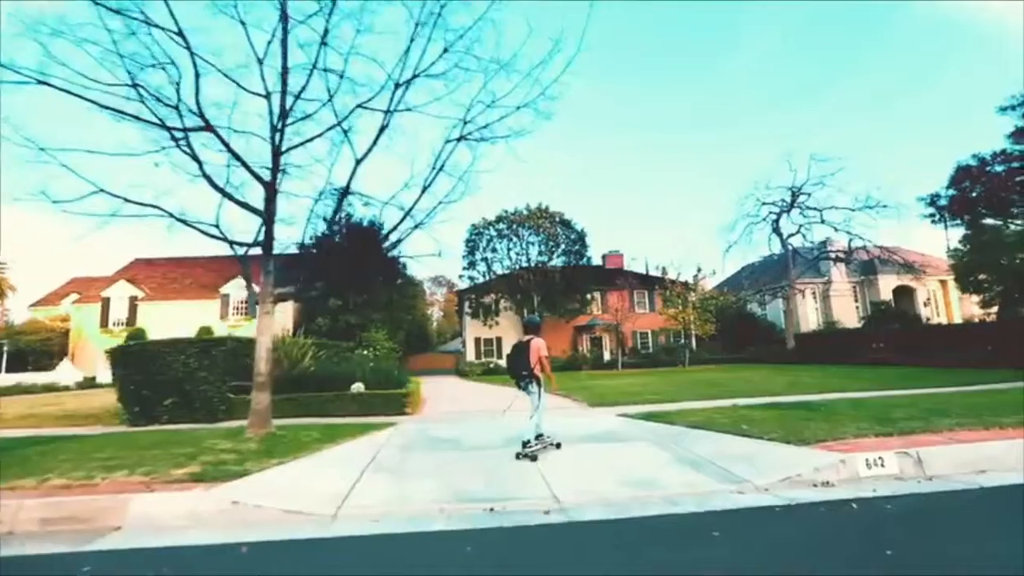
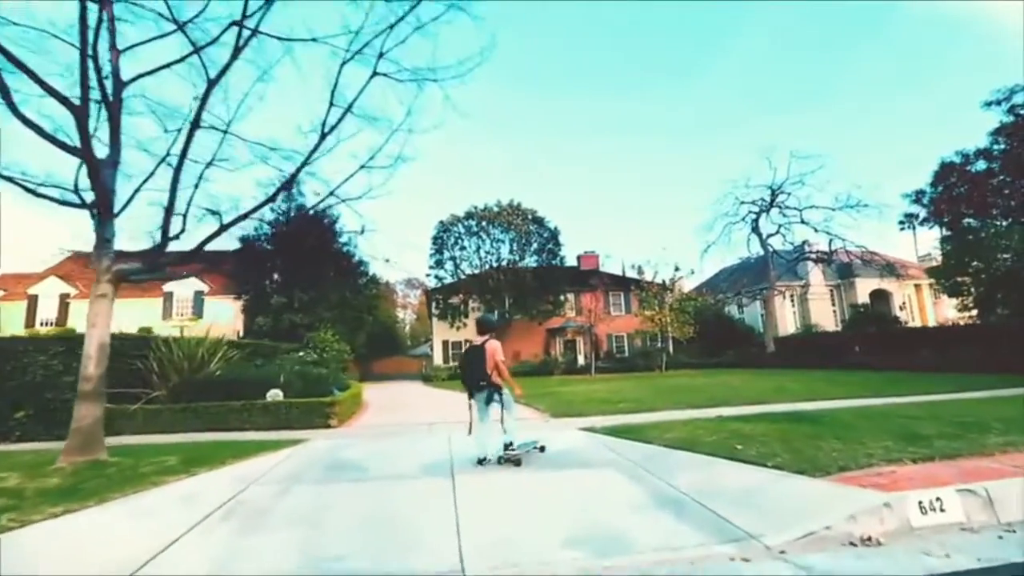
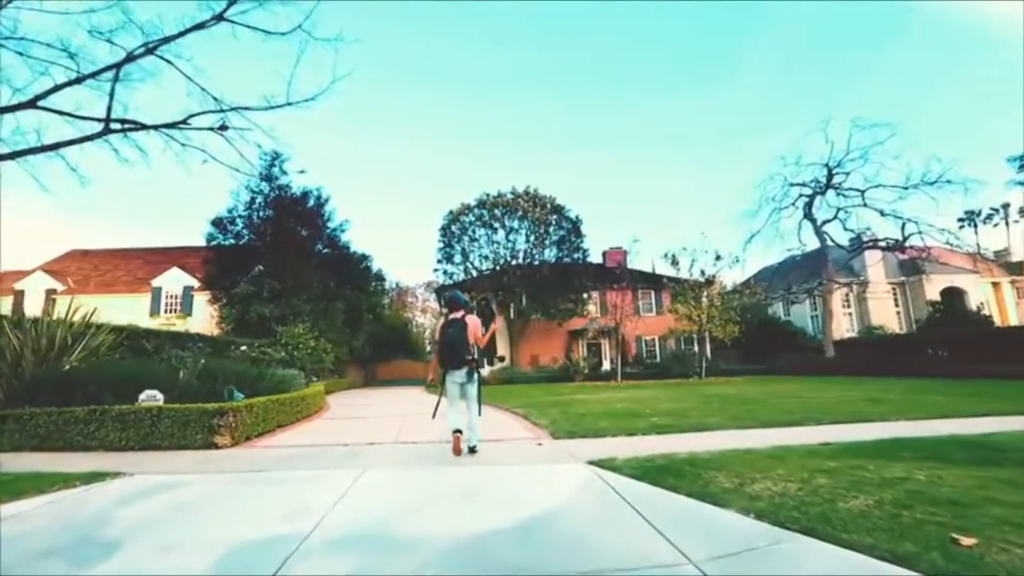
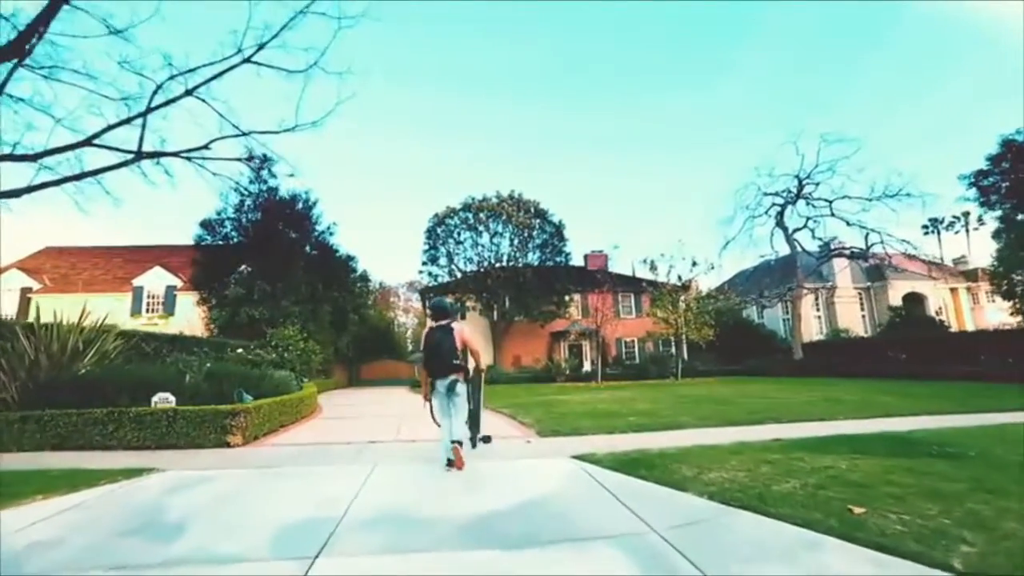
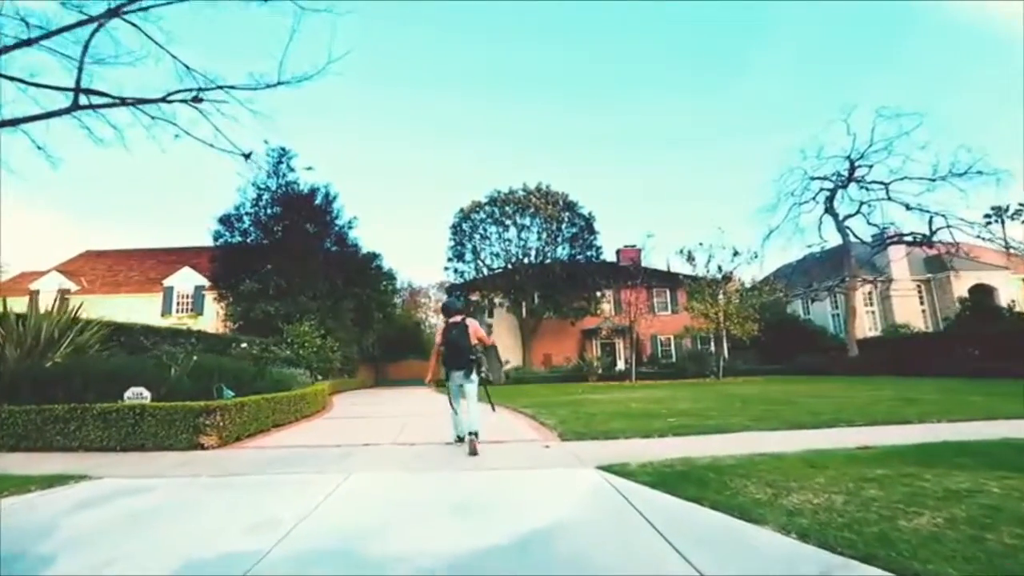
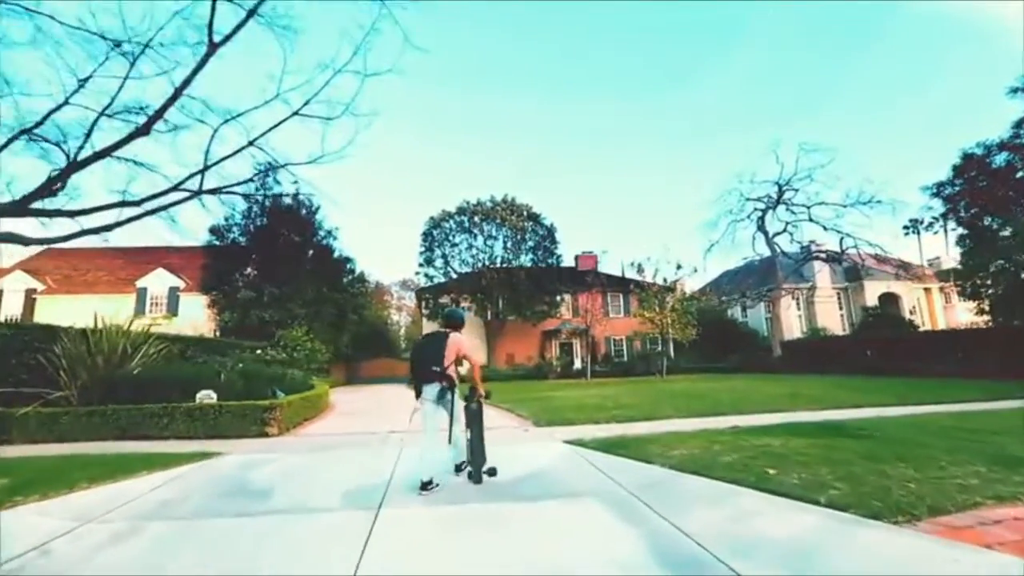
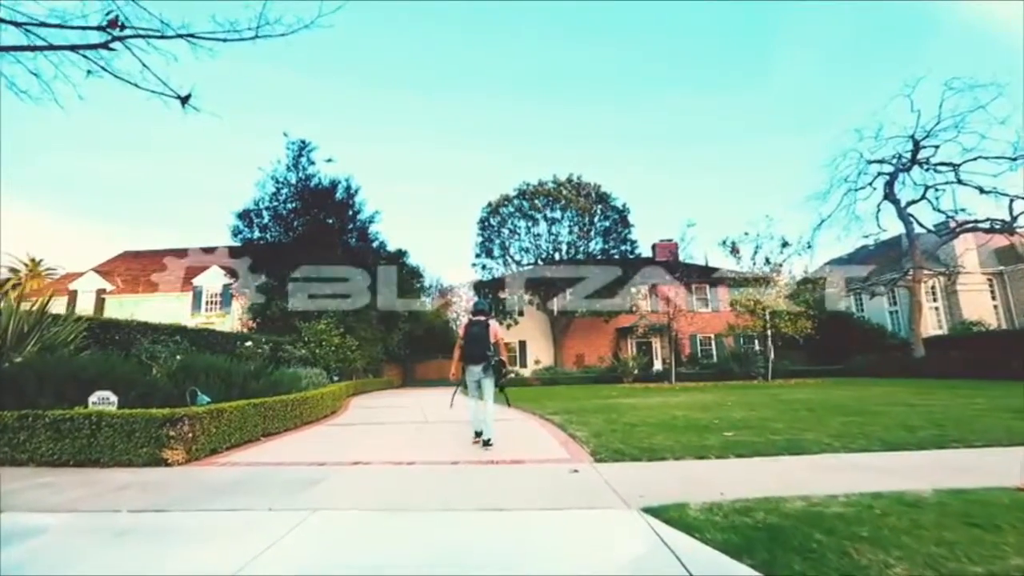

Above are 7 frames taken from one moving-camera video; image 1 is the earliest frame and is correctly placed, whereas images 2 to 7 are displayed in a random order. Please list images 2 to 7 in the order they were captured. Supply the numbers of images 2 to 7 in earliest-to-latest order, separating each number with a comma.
2, 6, 4, 3, 5, 7
